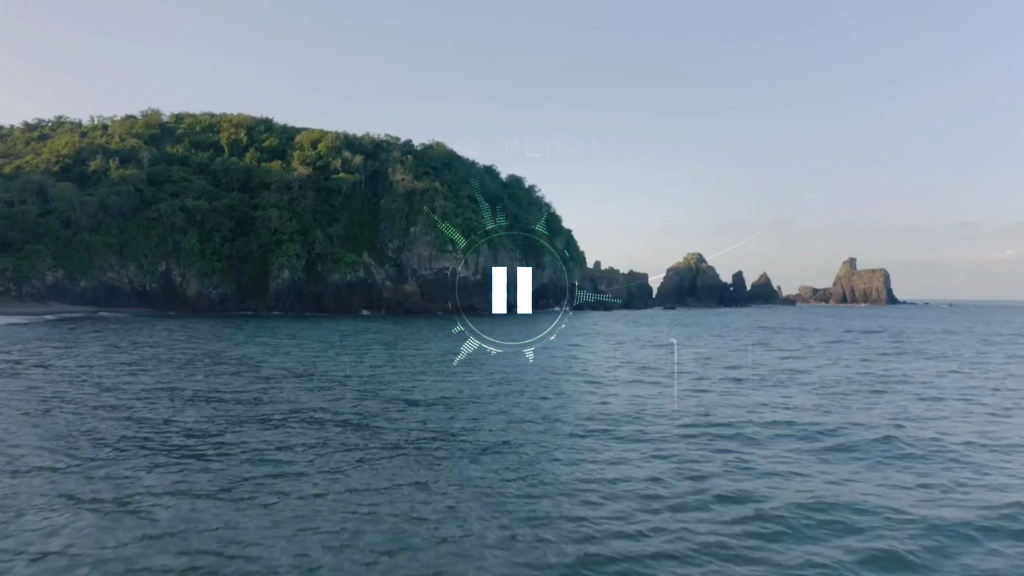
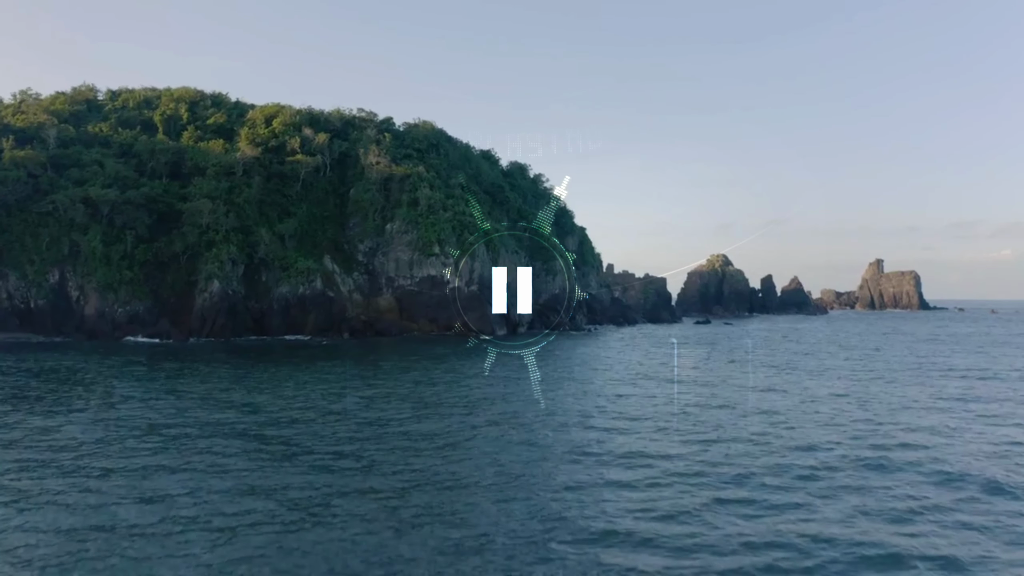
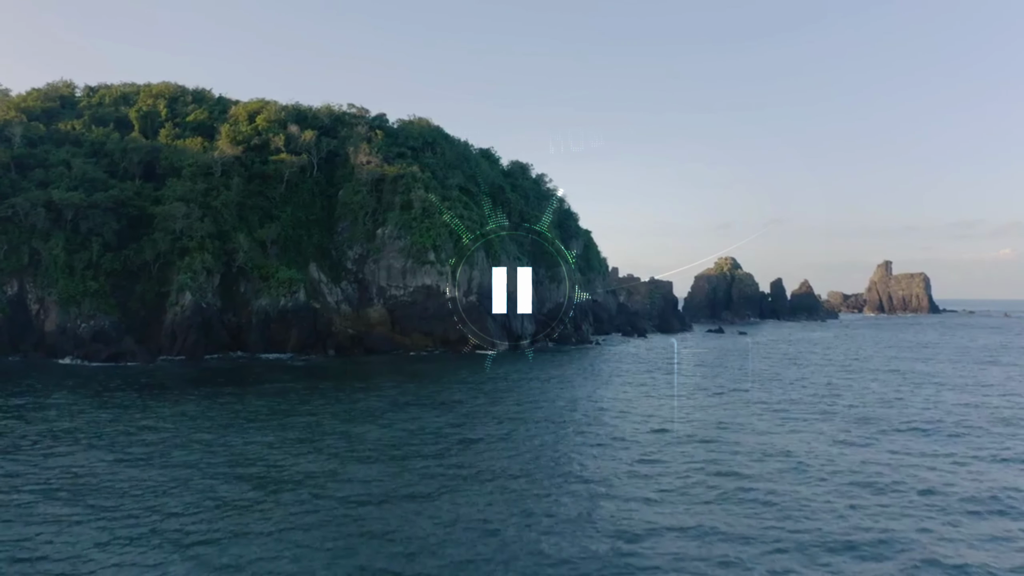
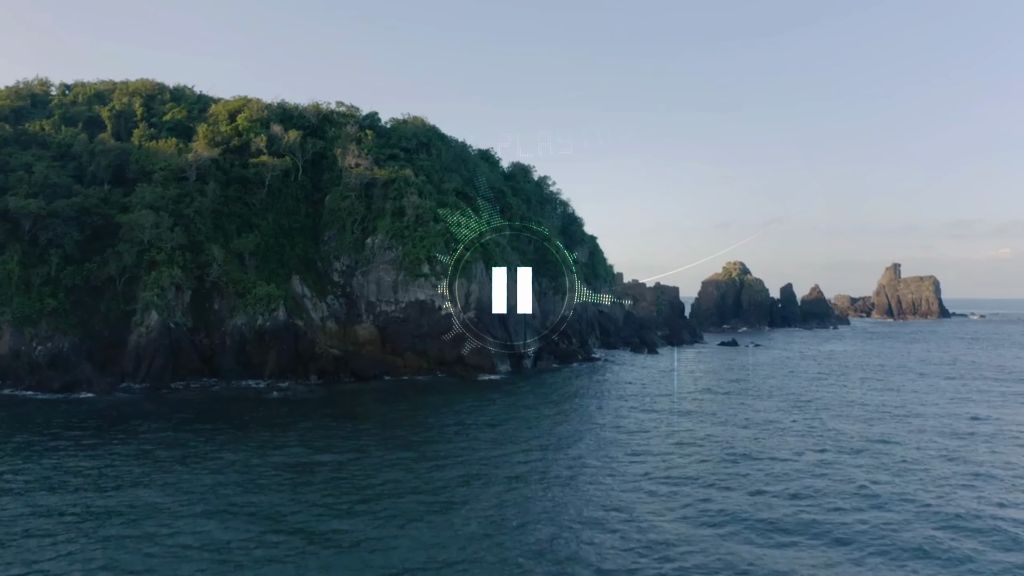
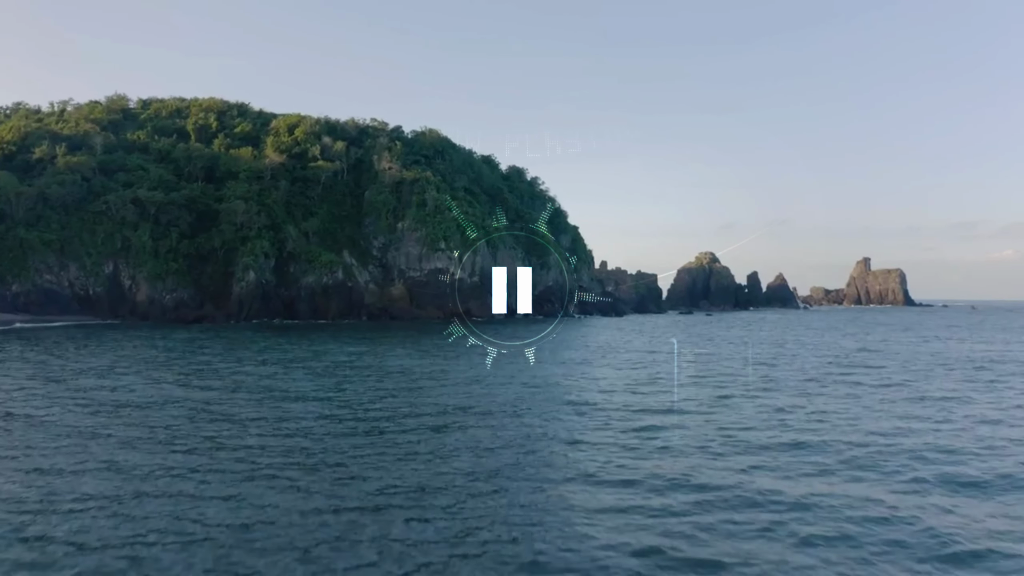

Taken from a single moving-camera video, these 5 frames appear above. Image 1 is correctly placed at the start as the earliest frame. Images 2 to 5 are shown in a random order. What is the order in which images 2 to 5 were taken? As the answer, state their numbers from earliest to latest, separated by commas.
5, 2, 3, 4
